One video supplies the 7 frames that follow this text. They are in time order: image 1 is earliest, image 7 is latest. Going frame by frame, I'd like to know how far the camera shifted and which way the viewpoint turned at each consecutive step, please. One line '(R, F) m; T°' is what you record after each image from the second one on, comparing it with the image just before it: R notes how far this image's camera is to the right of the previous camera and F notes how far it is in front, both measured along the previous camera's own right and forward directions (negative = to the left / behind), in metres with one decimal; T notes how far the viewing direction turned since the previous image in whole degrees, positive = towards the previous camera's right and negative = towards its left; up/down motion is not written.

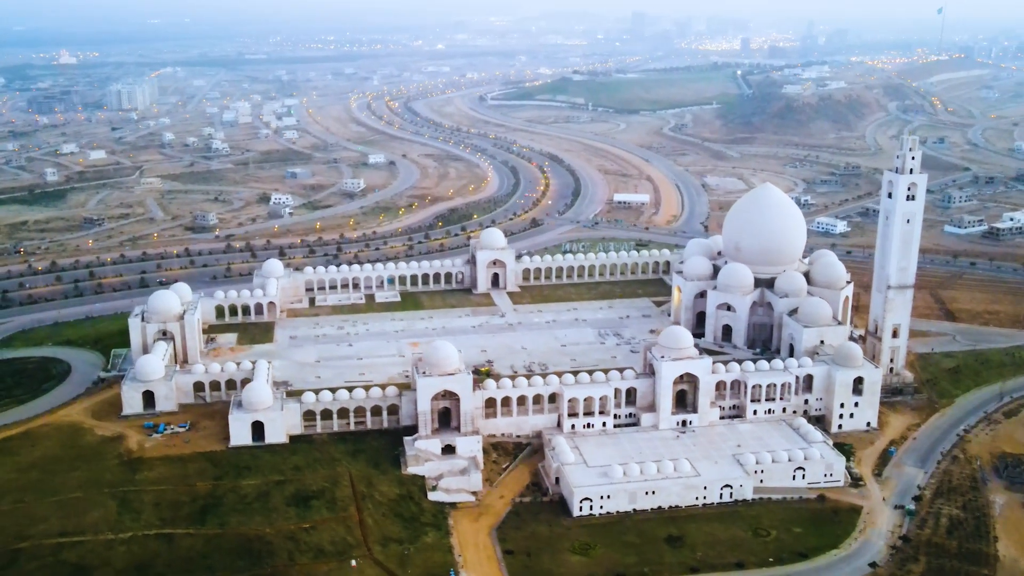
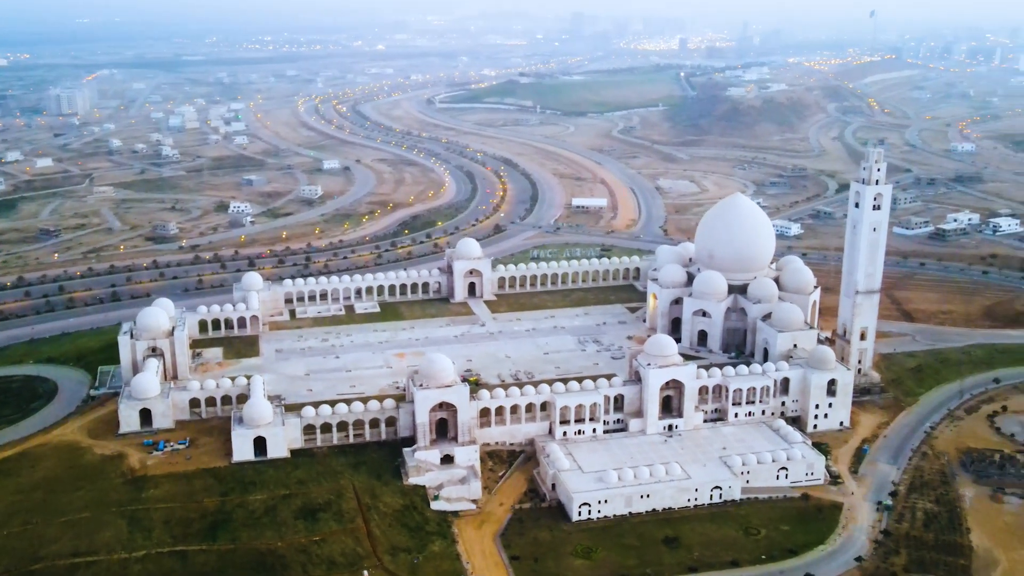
(-2.0, -0.9) m; +4°
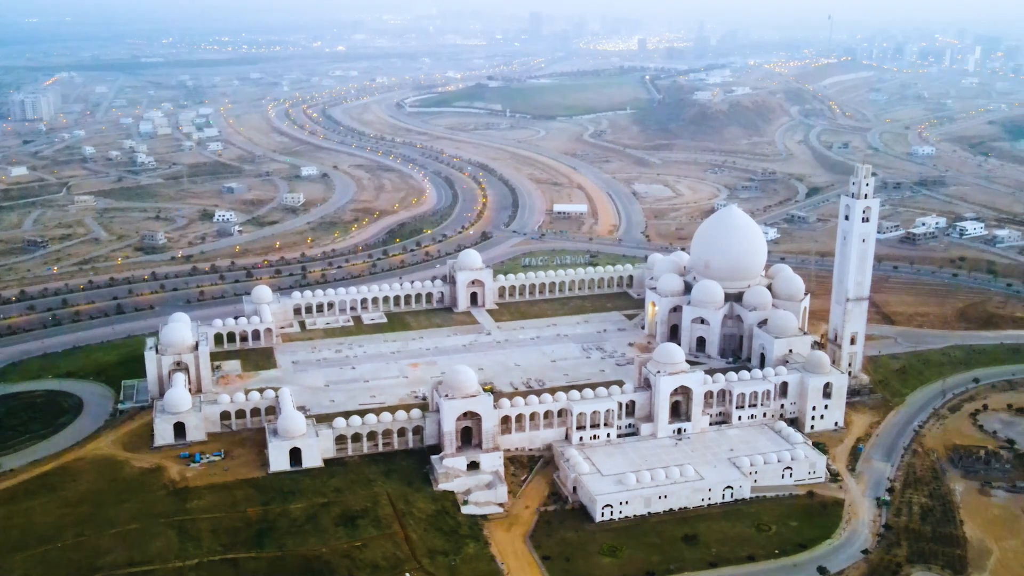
(-2.4, -1.7) m; +3°
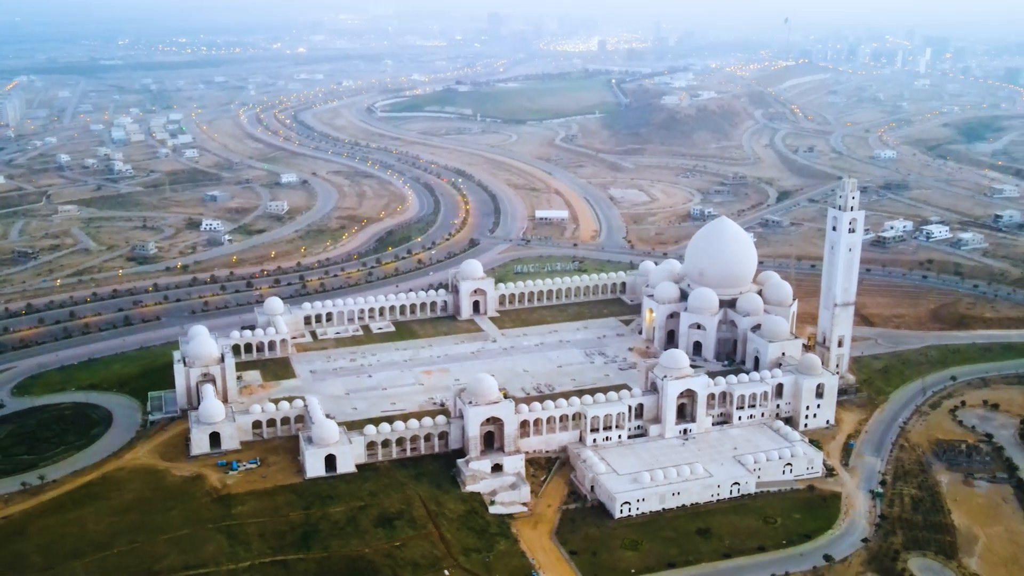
(-2.5, -2.1) m; +3°
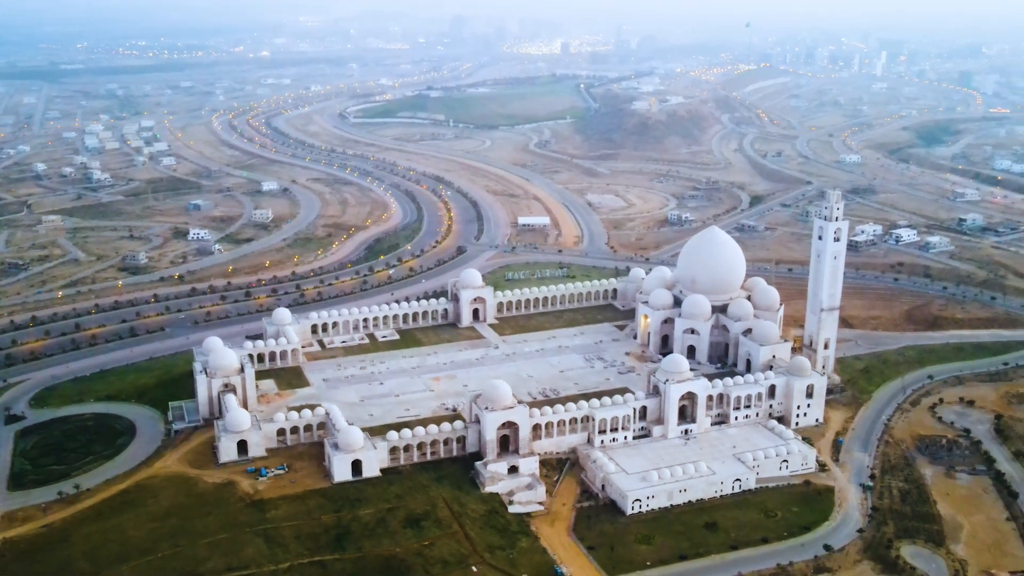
(-2.2, -2.0) m; +2°
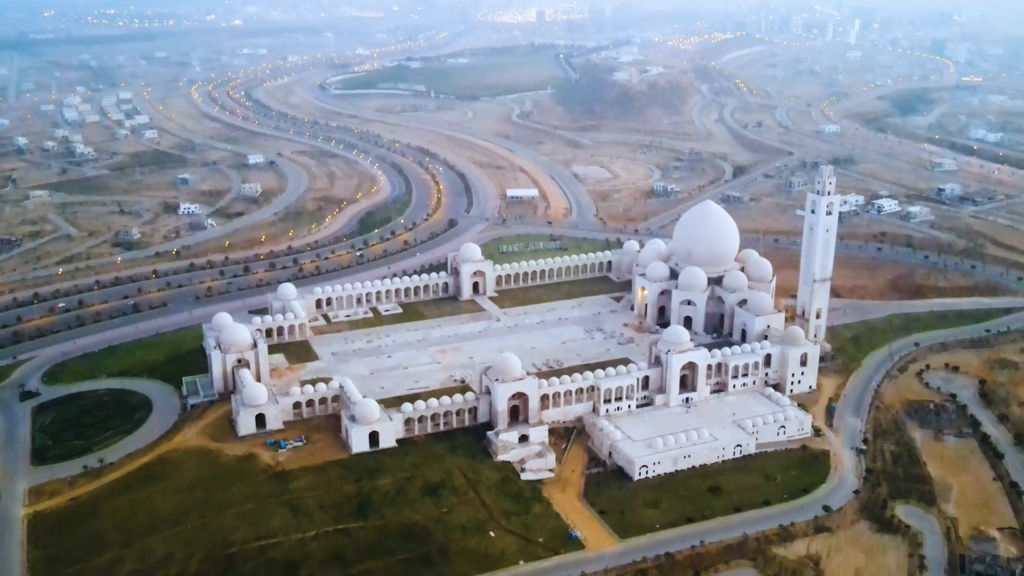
(-1.5, -1.2) m; +2°
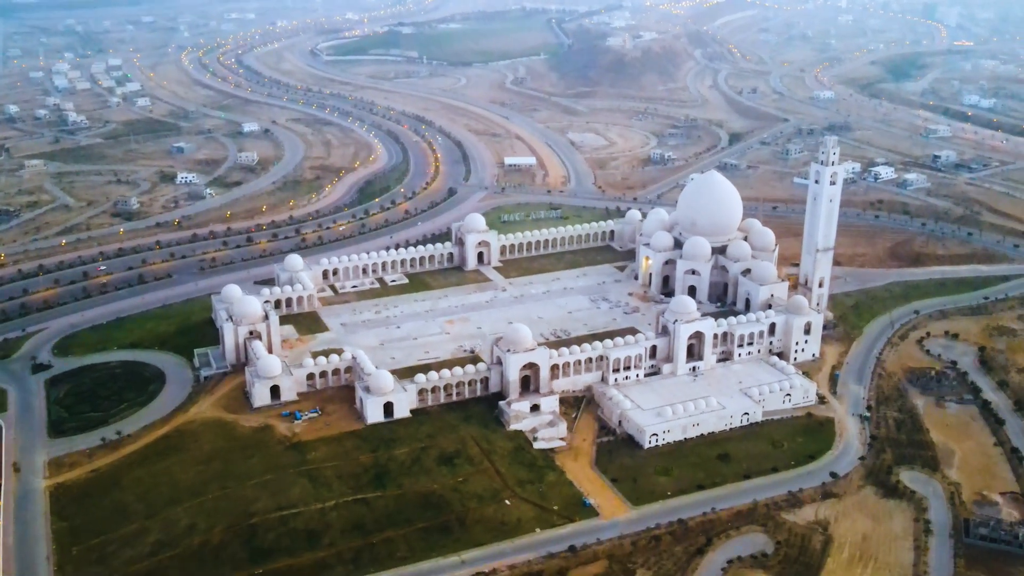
(-1.0, -0.4) m; +1°
